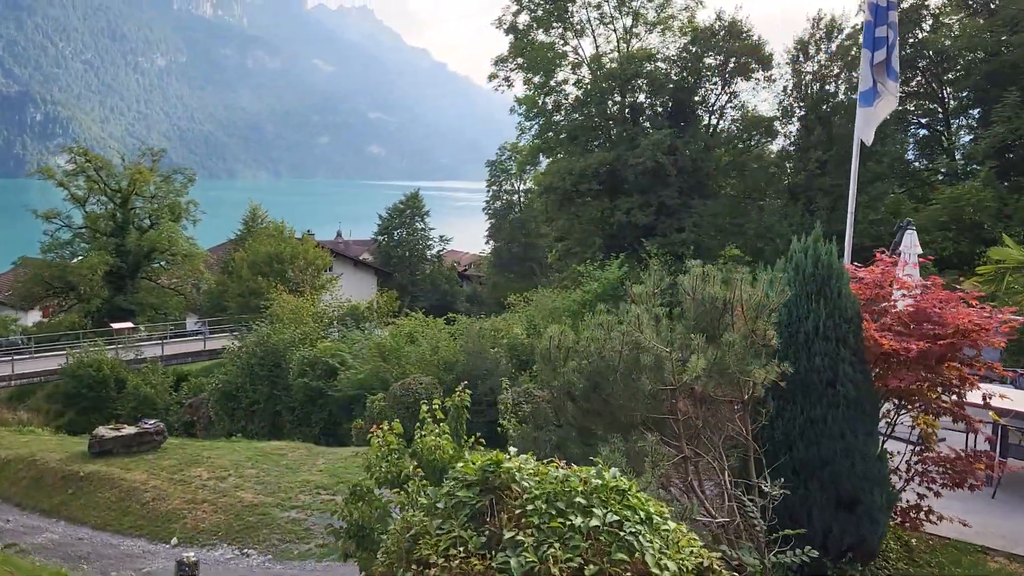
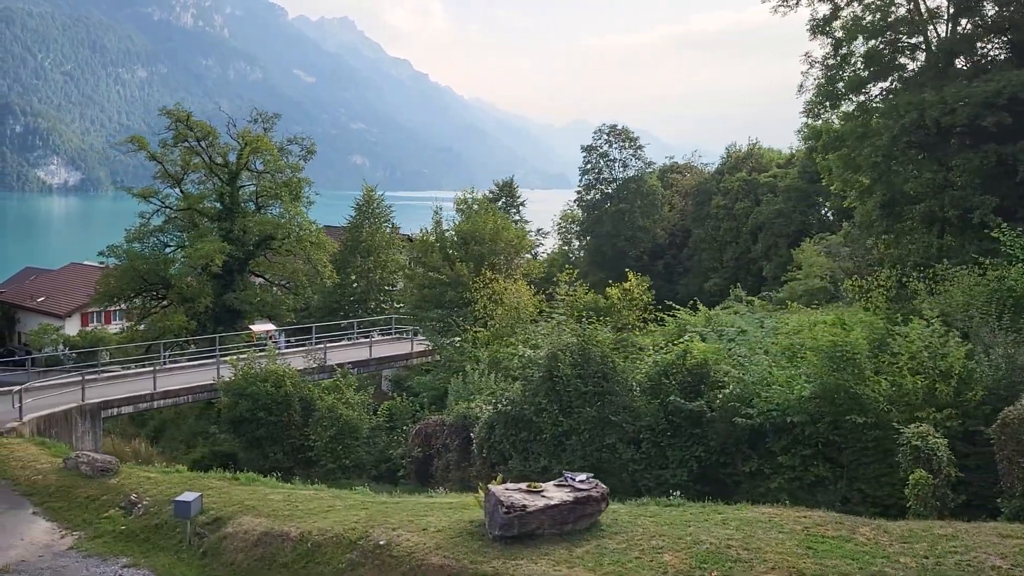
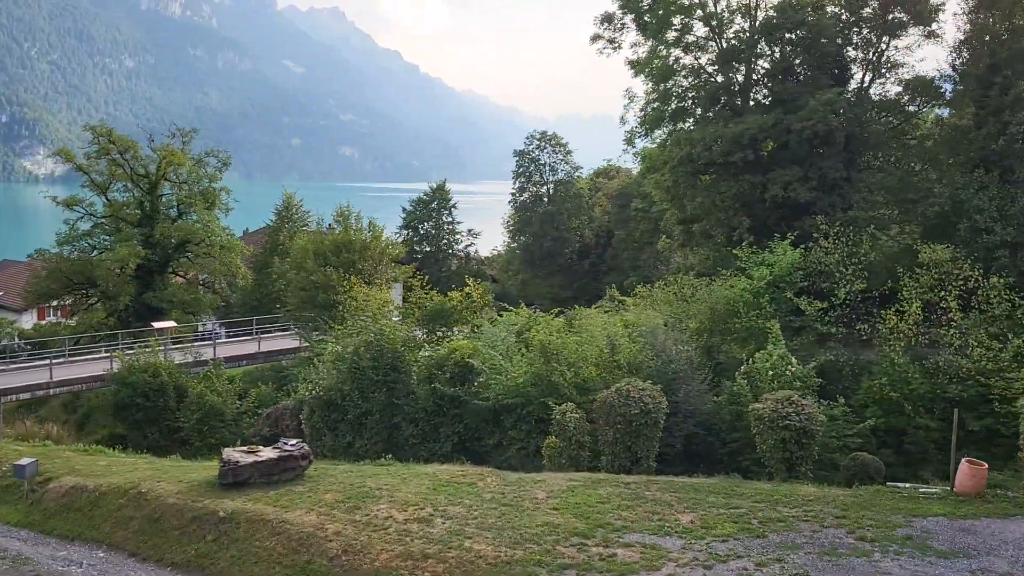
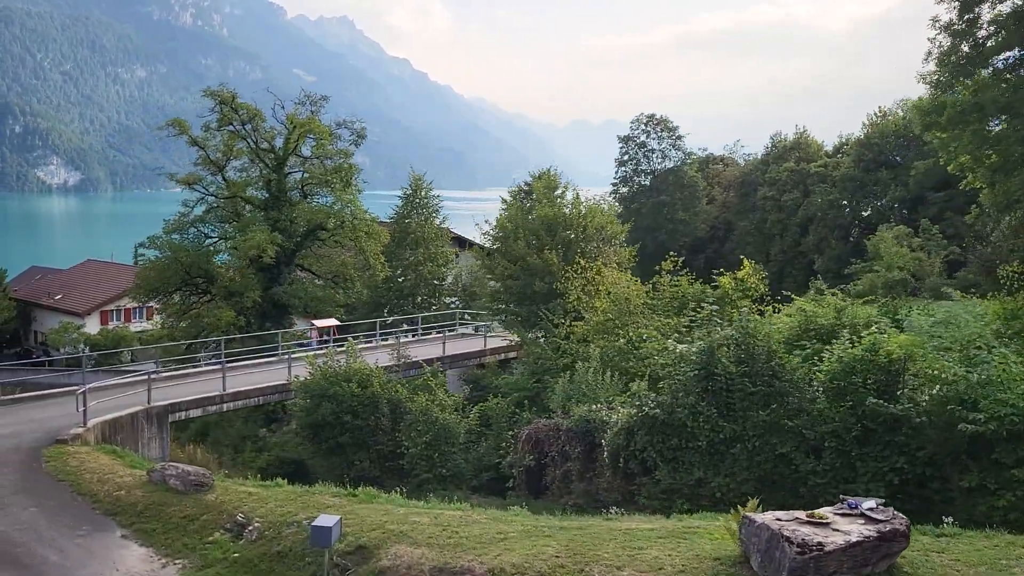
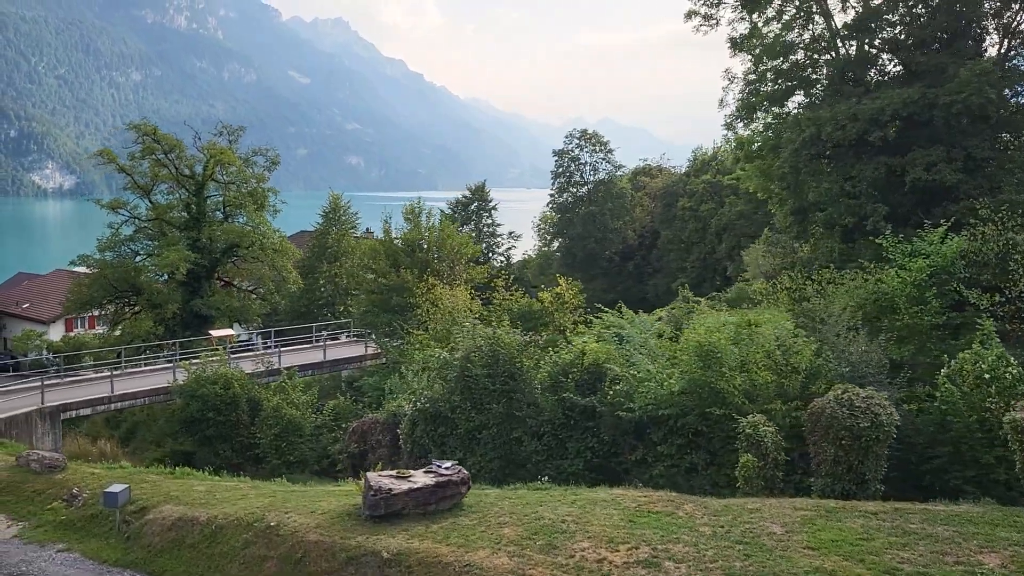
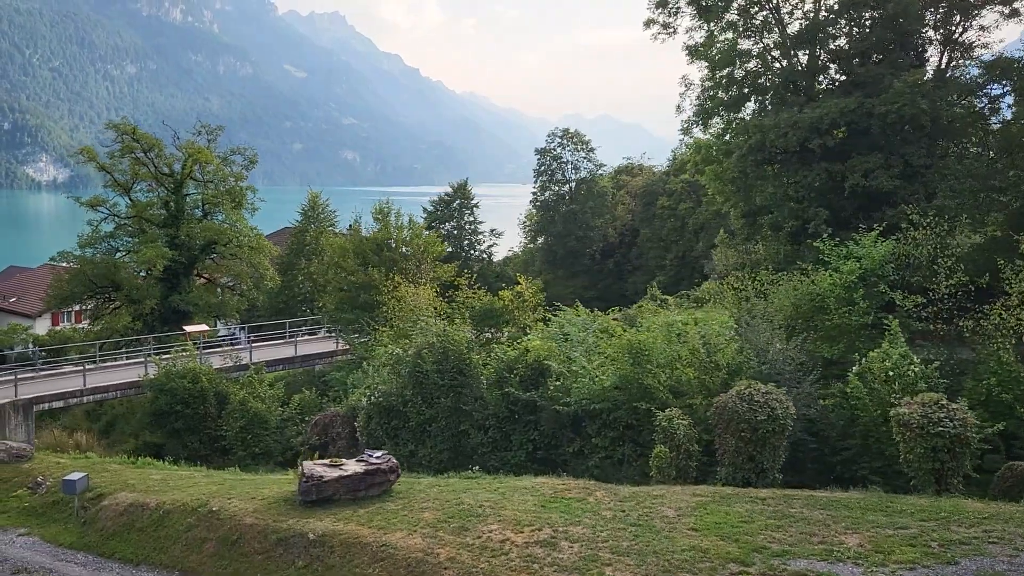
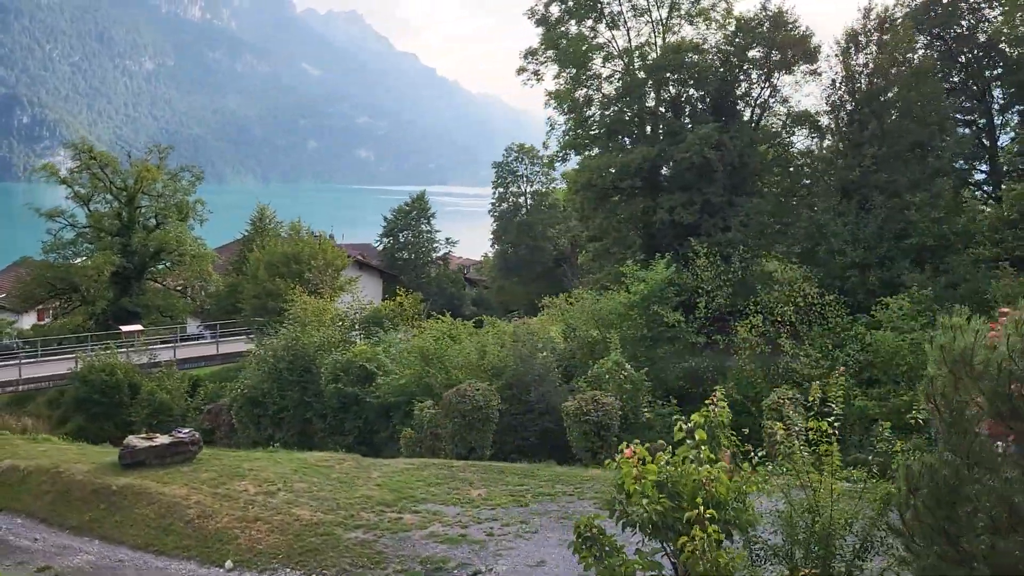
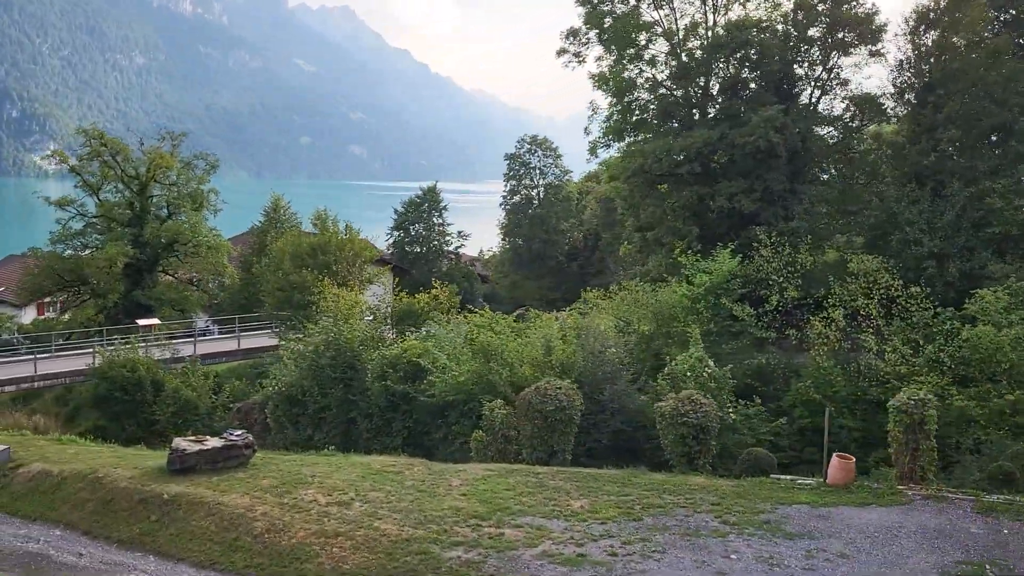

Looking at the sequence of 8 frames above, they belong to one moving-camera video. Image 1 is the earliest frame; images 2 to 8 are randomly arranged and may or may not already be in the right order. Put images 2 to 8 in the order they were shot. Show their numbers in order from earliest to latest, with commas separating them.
7, 8, 3, 6, 5, 2, 4
